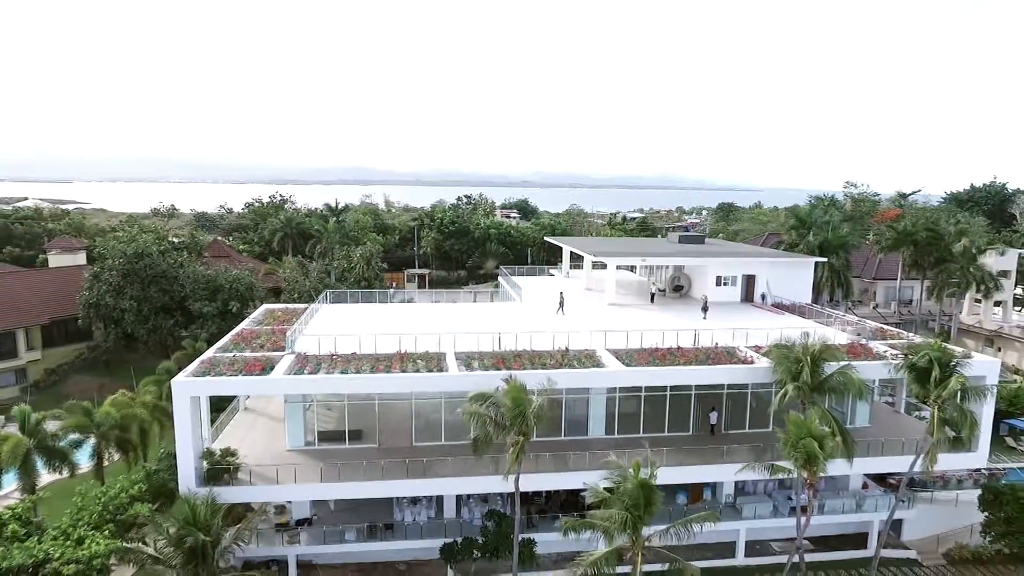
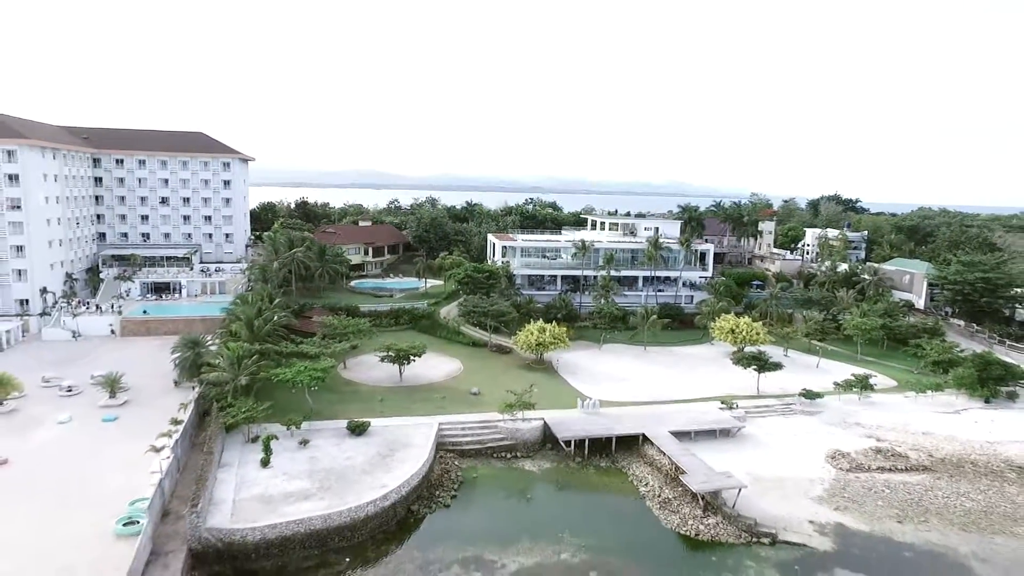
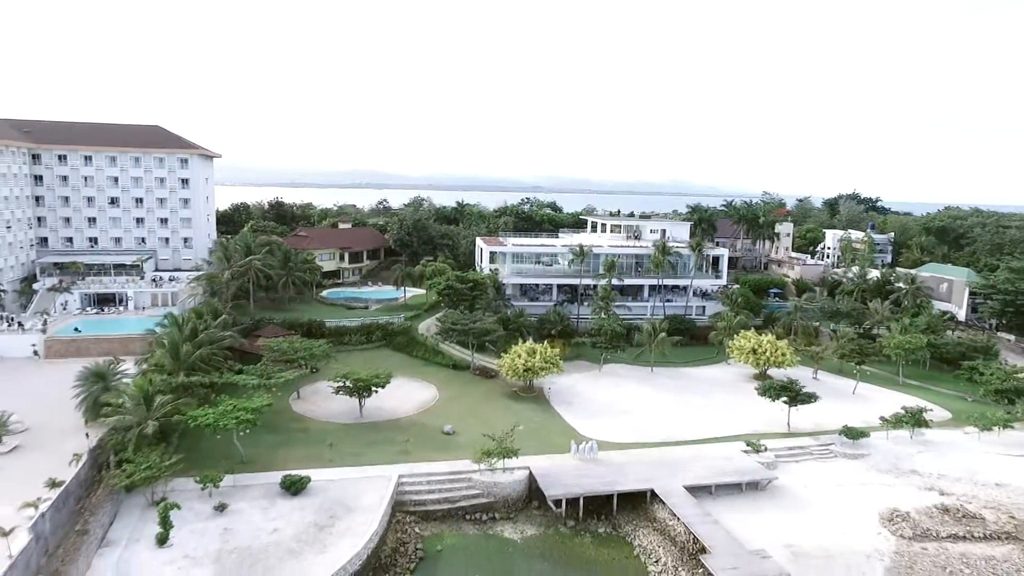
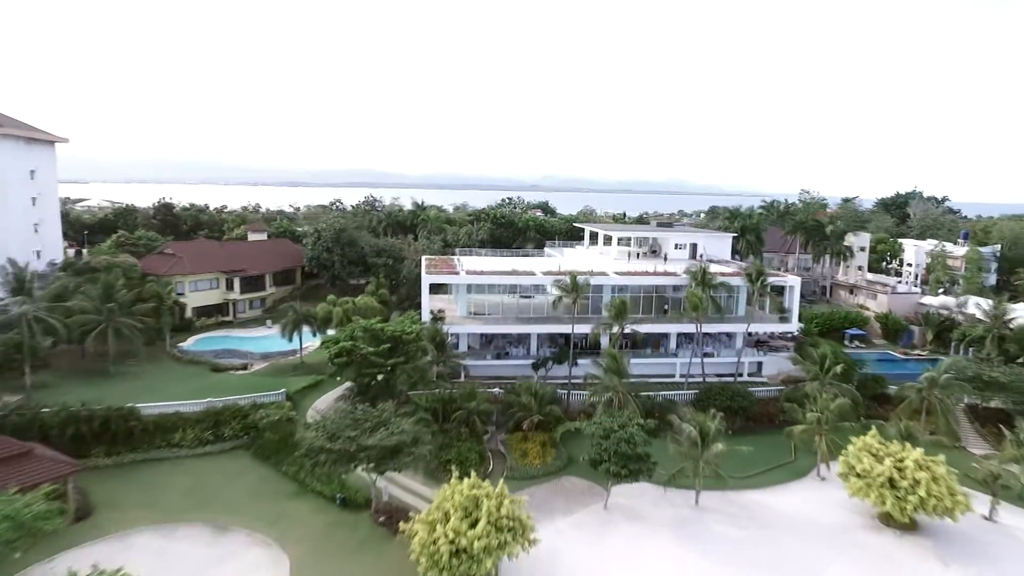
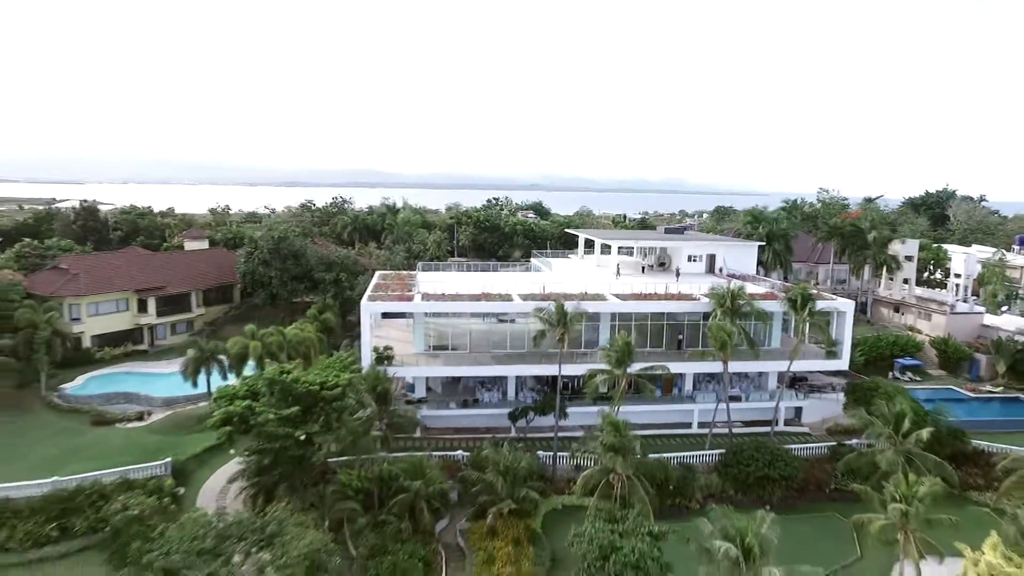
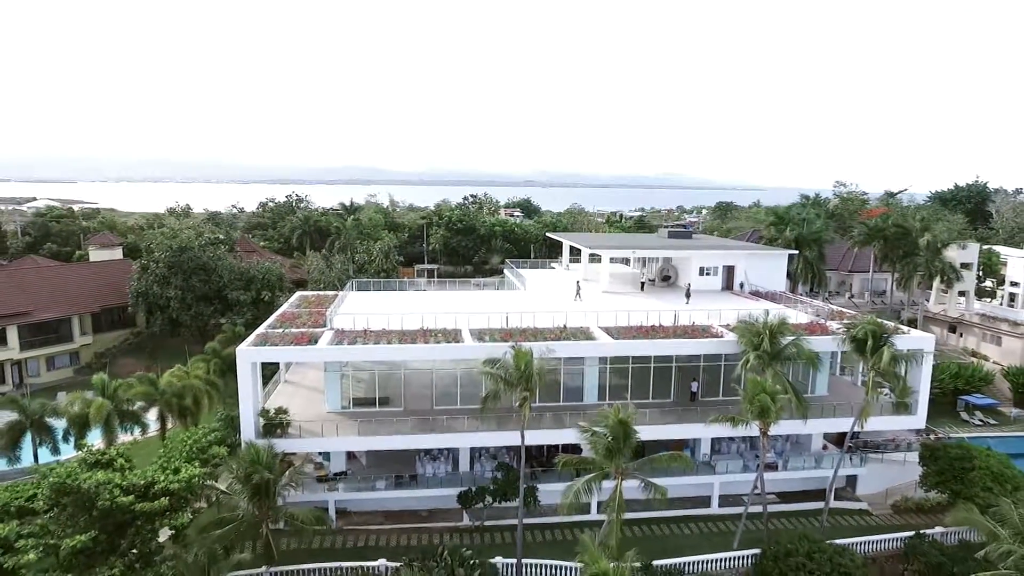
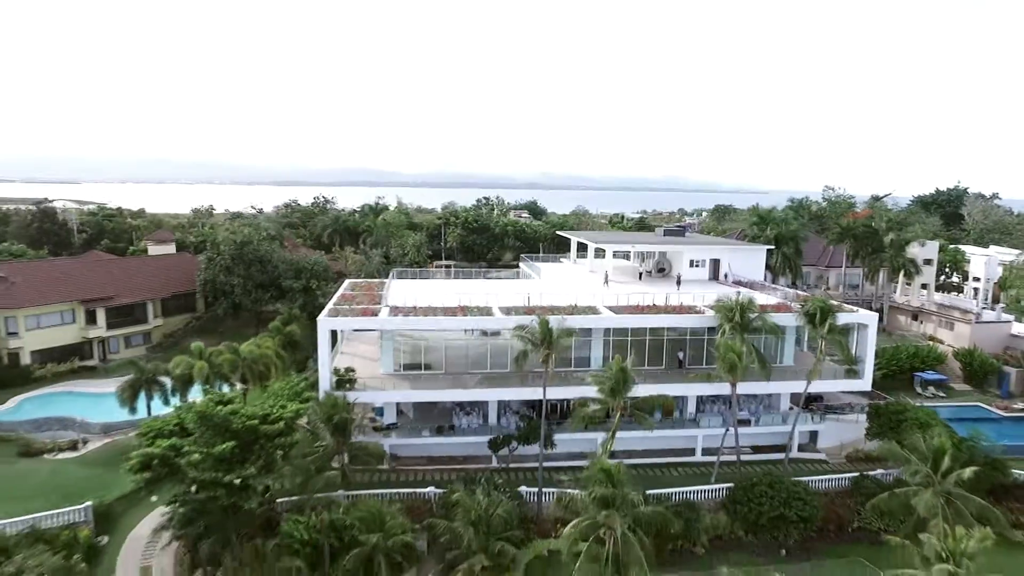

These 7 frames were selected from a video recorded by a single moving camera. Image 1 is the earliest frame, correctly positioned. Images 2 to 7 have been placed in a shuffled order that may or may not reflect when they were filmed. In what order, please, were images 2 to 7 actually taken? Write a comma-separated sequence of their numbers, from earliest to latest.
6, 7, 5, 4, 3, 2
